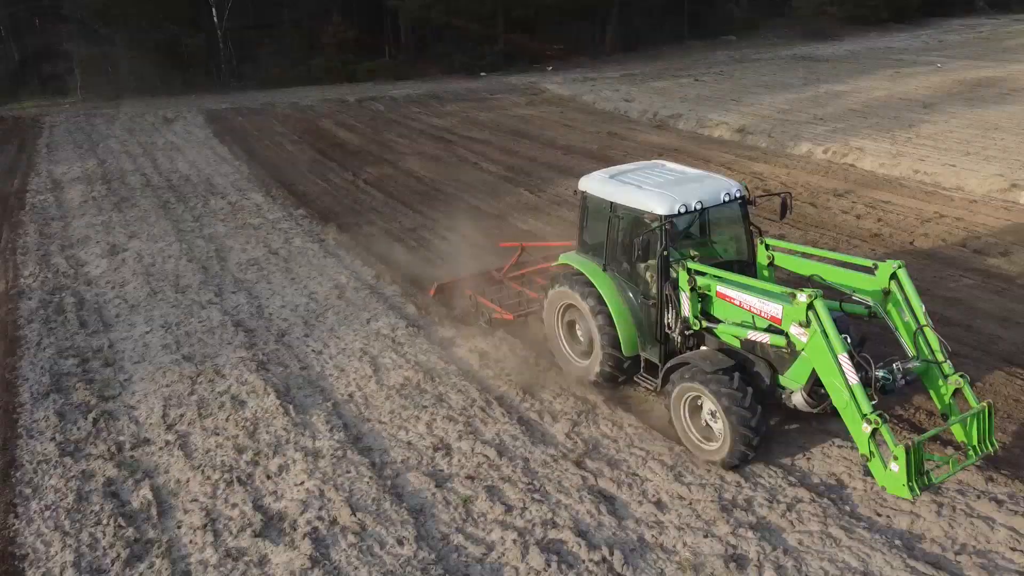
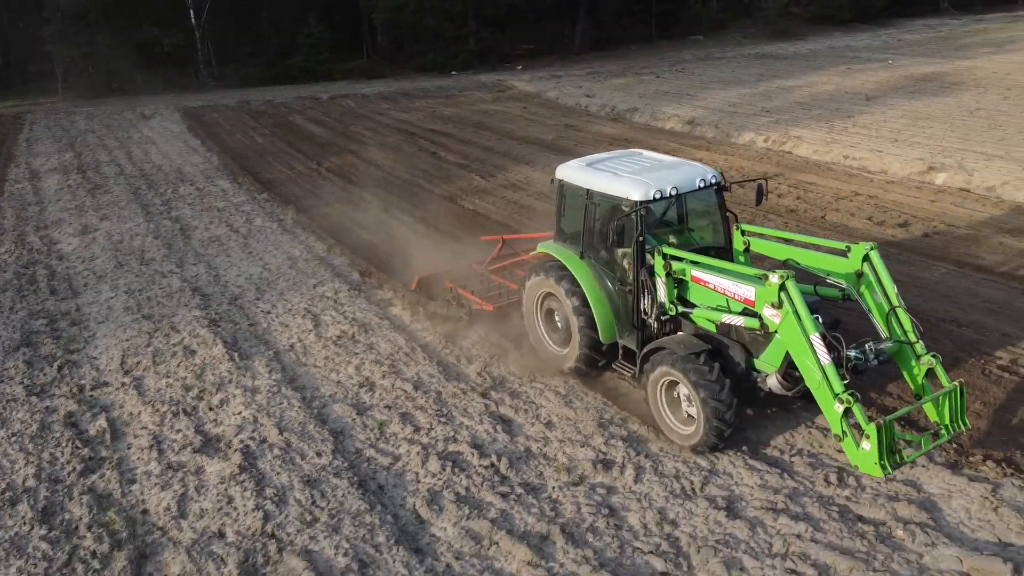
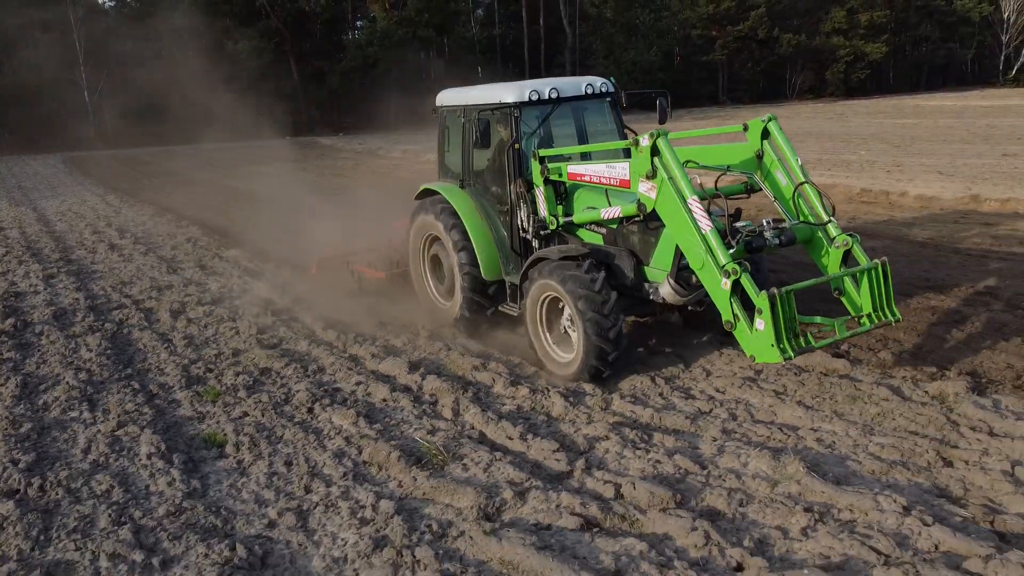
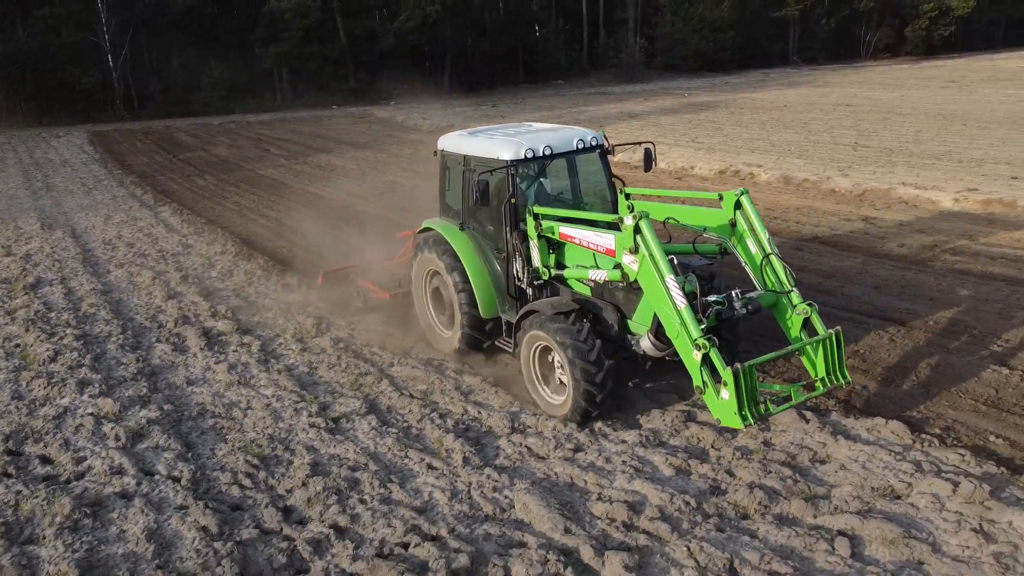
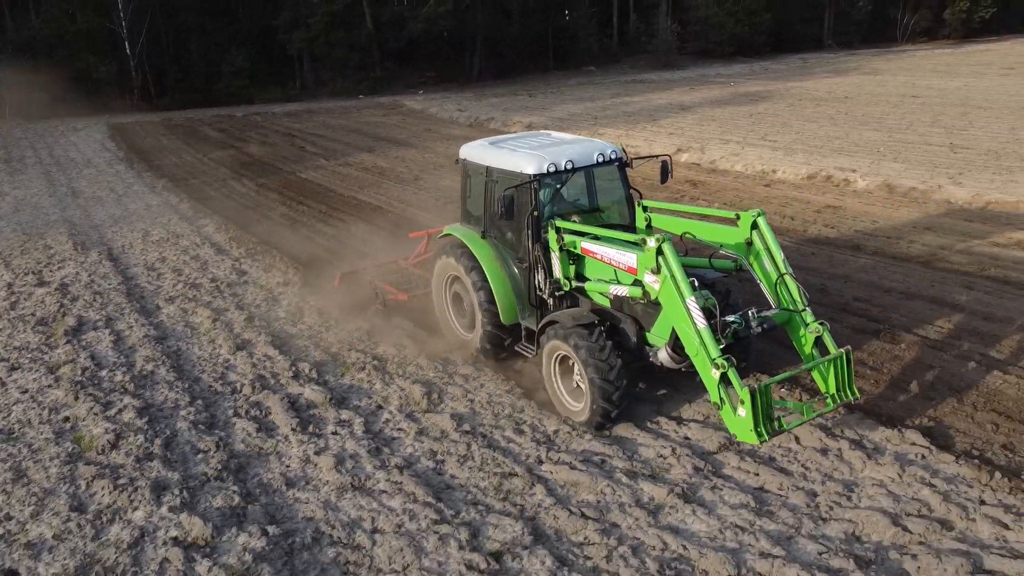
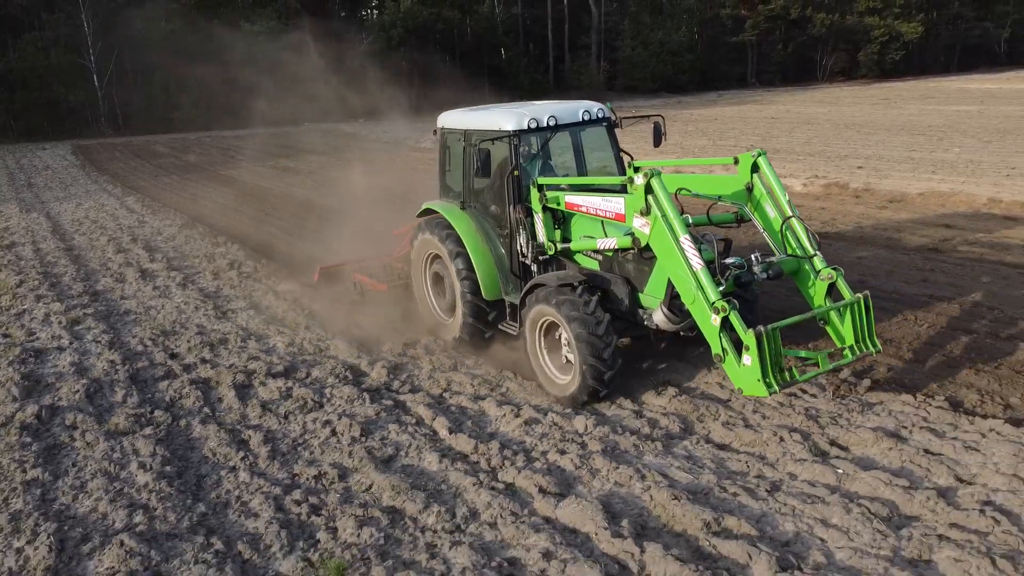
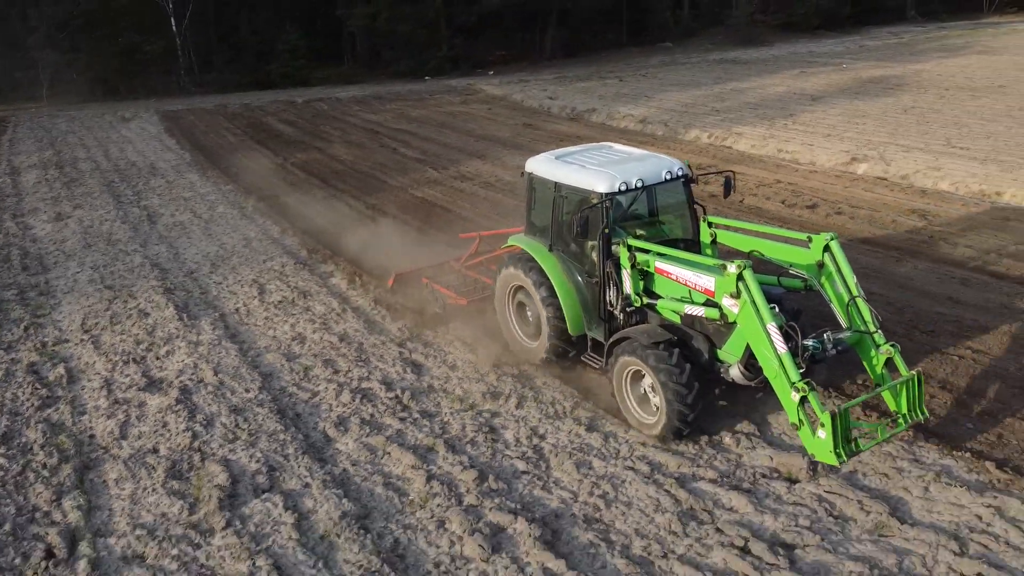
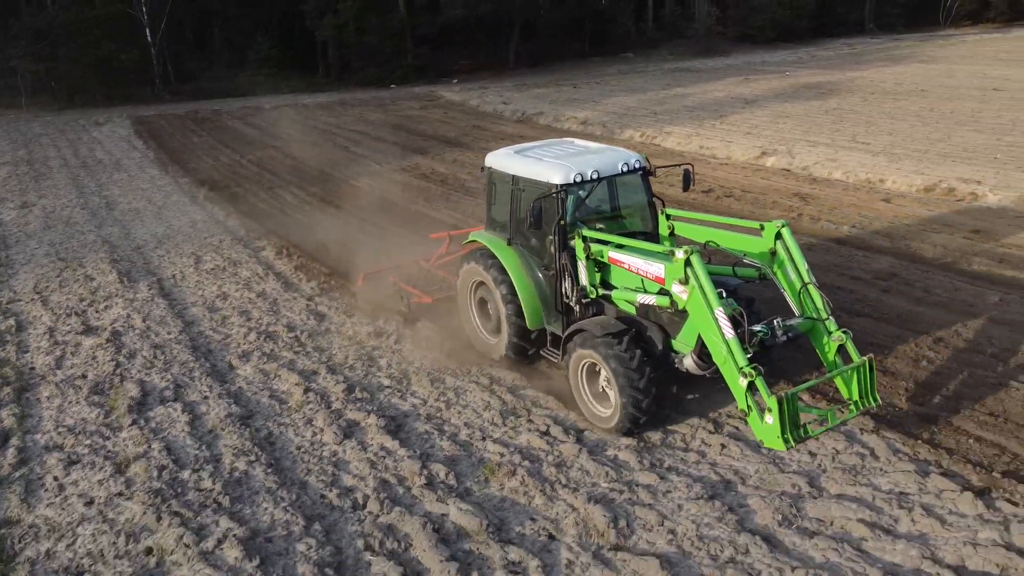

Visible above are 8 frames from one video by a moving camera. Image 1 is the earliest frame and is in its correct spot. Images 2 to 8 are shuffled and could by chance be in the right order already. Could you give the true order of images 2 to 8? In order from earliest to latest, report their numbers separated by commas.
2, 7, 8, 5, 4, 6, 3
